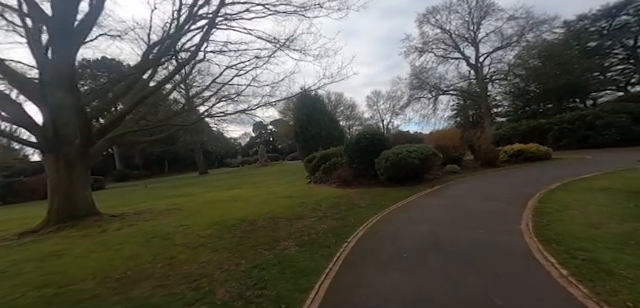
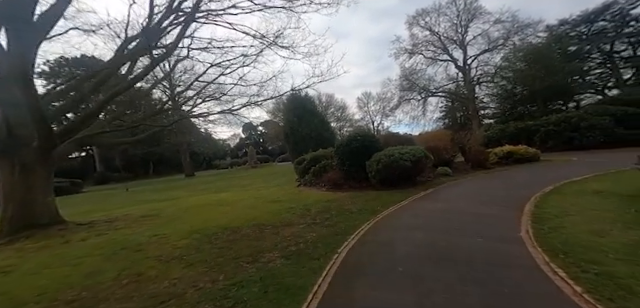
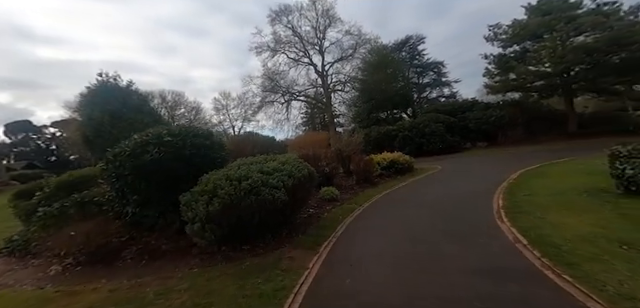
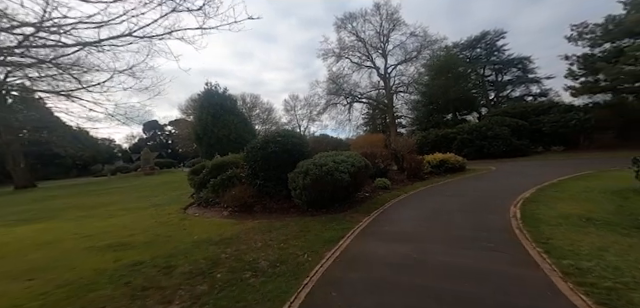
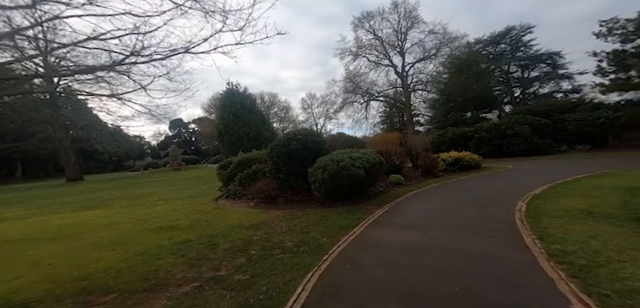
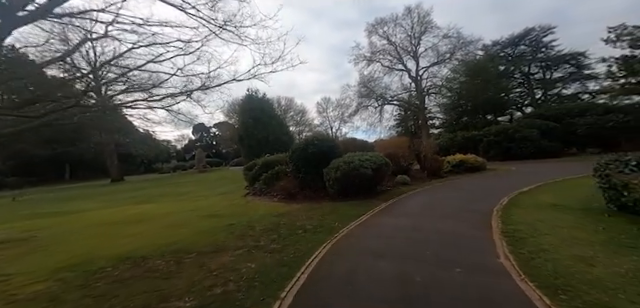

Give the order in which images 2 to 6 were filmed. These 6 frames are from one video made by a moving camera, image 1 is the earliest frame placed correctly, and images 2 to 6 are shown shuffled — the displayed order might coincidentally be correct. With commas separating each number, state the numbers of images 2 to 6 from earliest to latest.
2, 6, 5, 4, 3
